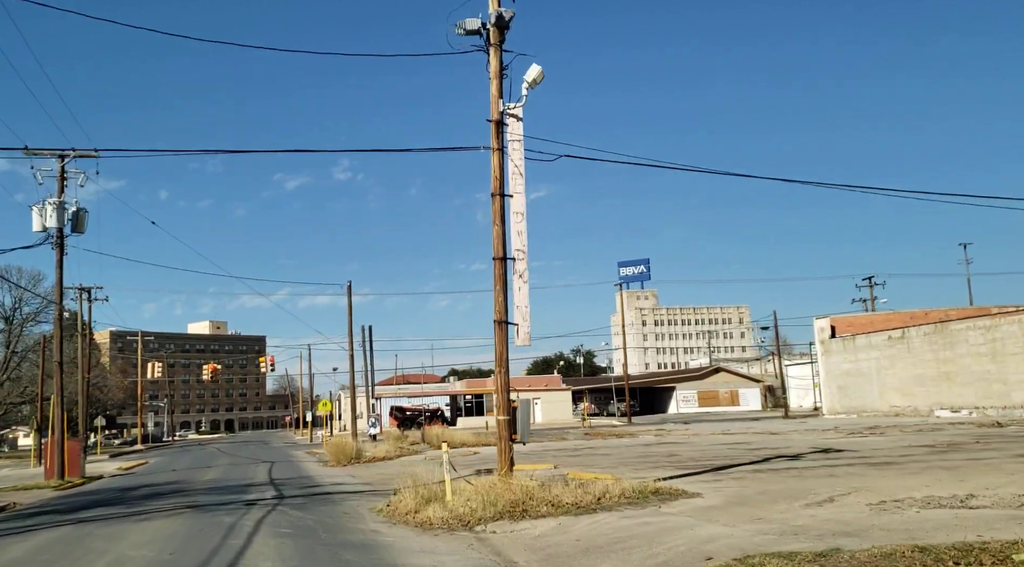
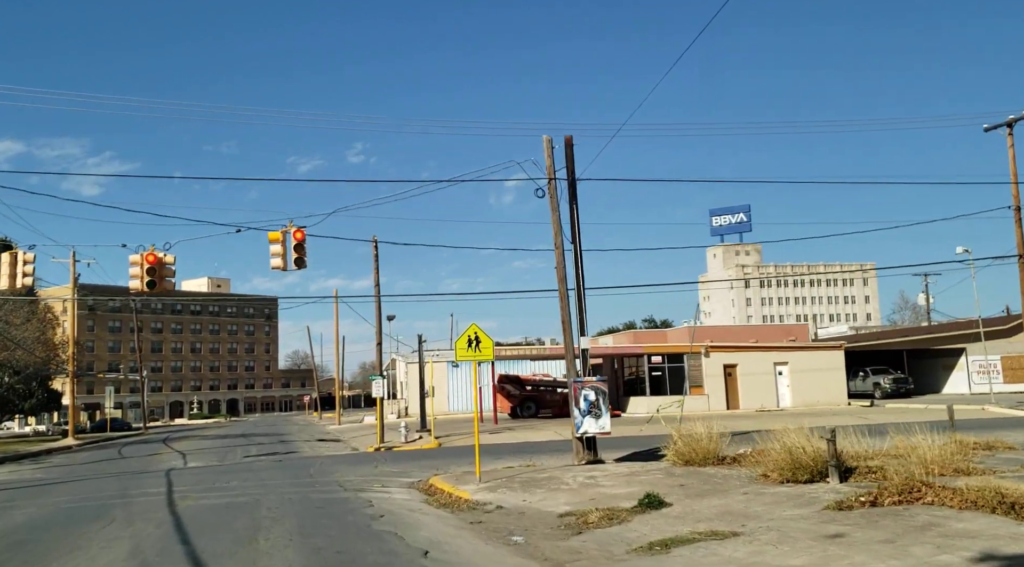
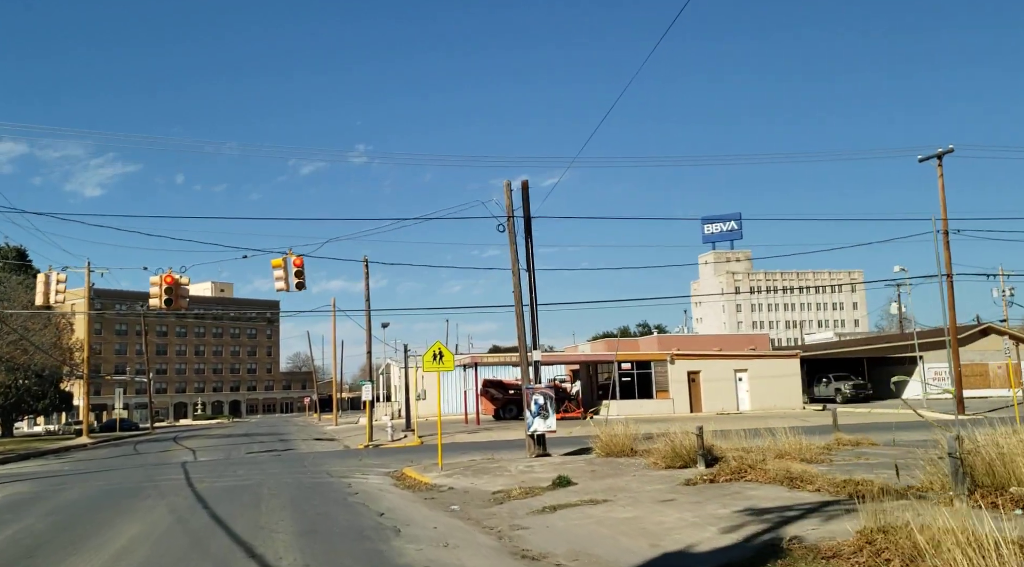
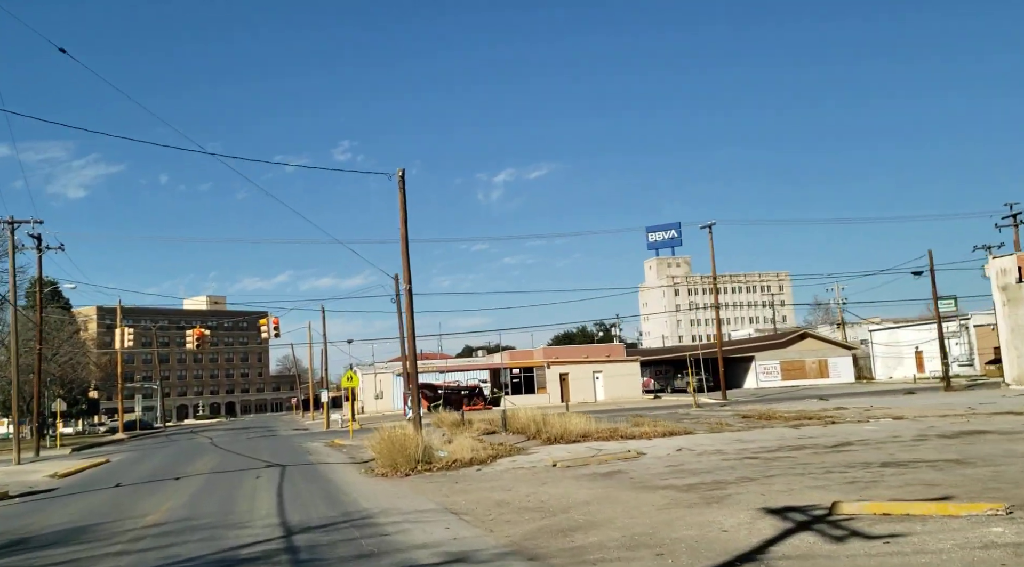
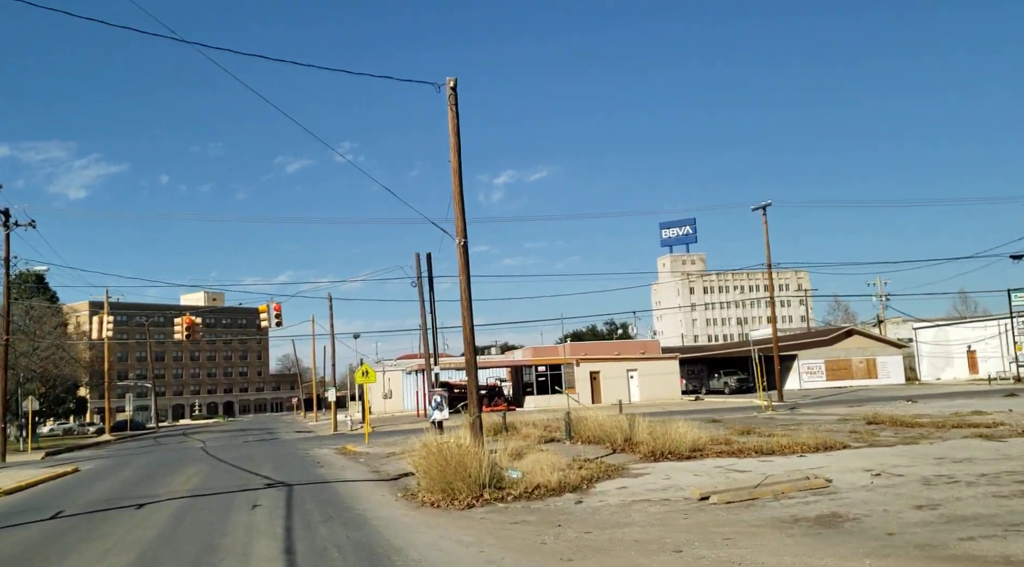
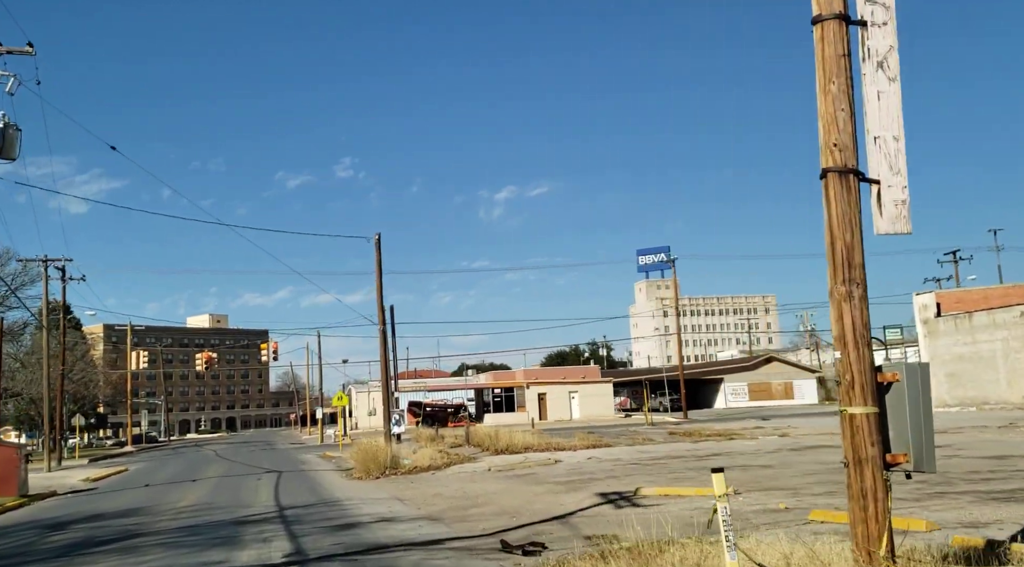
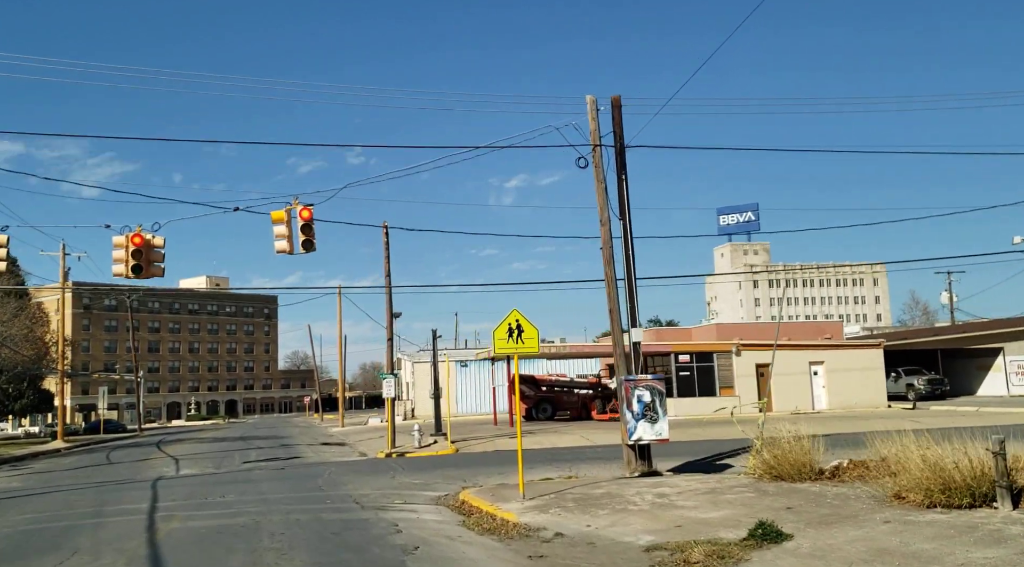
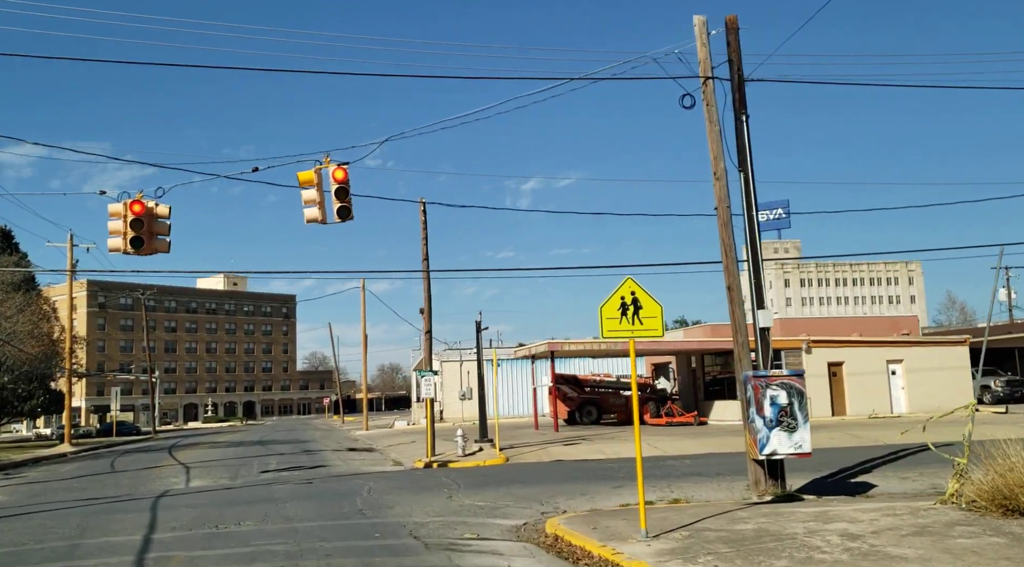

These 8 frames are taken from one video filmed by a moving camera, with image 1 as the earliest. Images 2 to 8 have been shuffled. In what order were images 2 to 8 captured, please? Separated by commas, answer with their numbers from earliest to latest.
6, 4, 5, 3, 2, 7, 8
